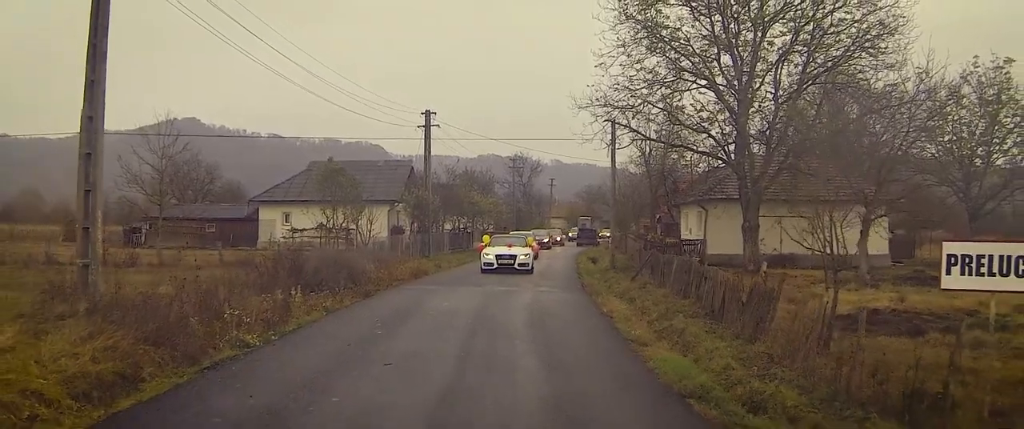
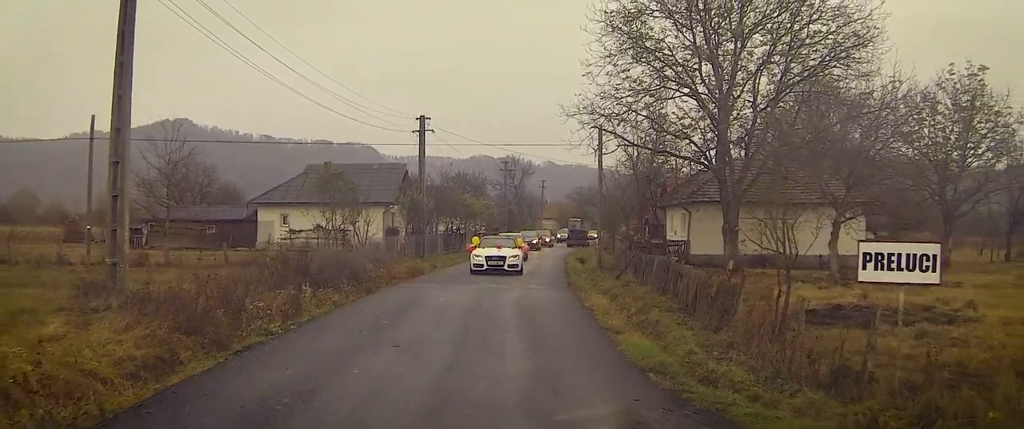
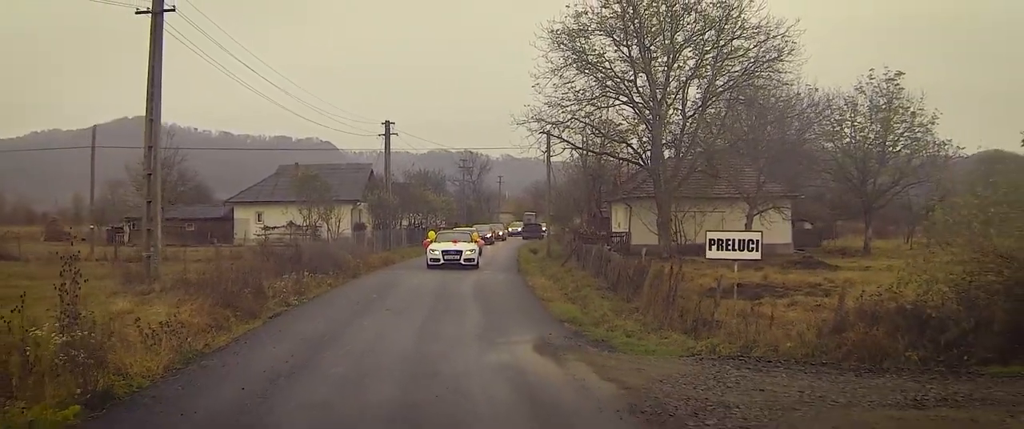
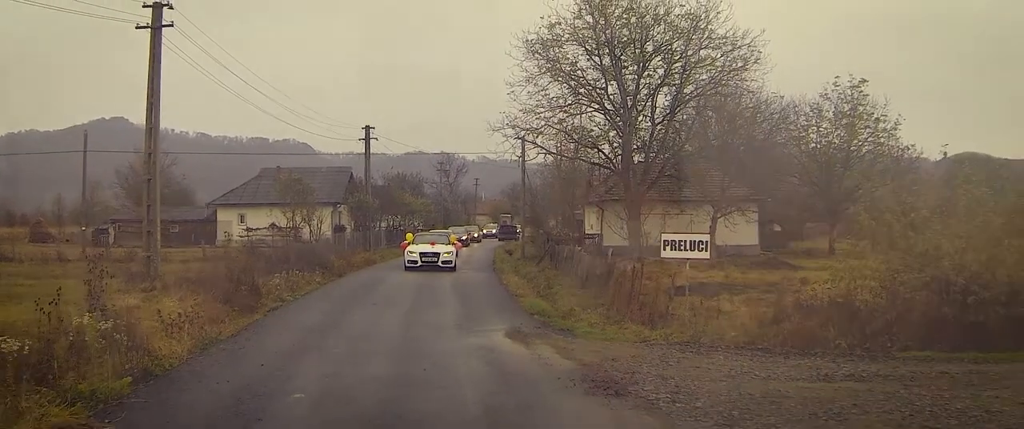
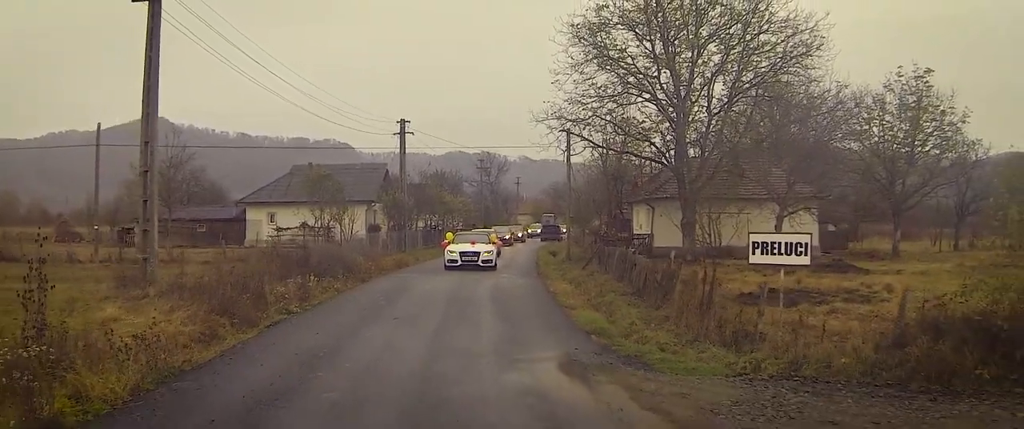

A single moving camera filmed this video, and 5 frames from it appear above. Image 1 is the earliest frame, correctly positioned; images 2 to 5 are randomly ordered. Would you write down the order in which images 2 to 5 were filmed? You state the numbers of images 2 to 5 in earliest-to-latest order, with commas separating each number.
2, 5, 3, 4
